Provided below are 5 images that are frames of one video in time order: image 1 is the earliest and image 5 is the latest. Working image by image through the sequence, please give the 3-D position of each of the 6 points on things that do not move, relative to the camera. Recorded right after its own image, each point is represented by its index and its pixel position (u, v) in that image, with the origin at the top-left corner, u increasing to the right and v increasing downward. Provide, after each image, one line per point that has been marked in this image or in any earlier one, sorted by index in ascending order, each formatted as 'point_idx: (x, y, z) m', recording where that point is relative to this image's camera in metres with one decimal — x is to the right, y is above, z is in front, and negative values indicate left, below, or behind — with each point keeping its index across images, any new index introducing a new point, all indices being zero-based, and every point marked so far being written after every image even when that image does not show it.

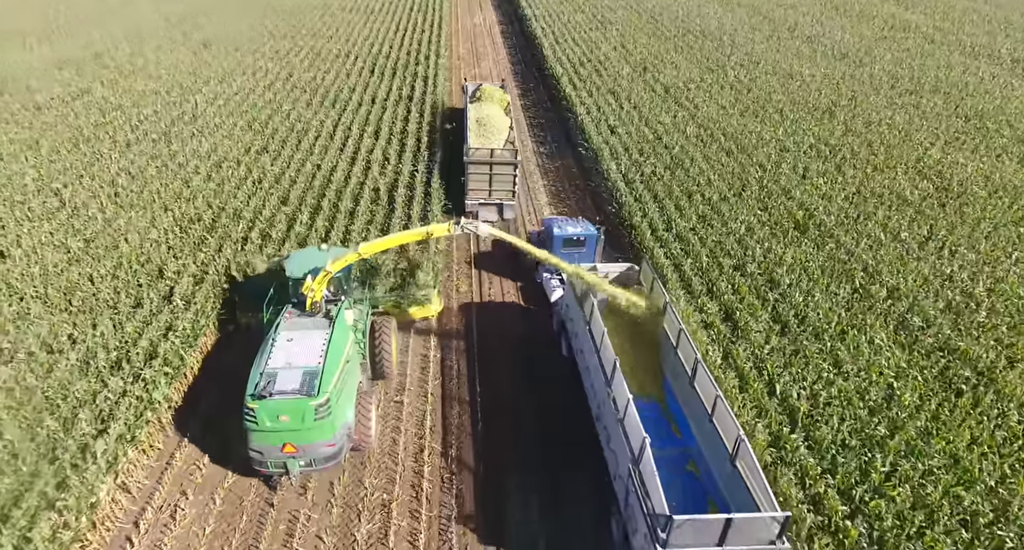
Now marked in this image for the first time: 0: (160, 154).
0: (-9.5, +3.2, +17.6) m
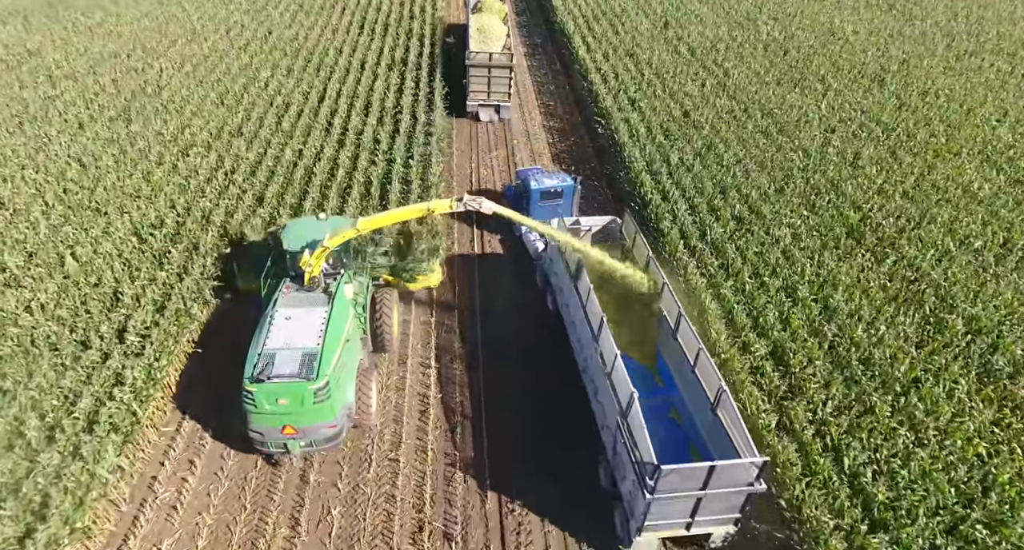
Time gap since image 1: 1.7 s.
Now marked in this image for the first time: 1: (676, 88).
0: (-9.3, +3.2, +15.5) m
1: (+4.6, +5.3, +18.6) m
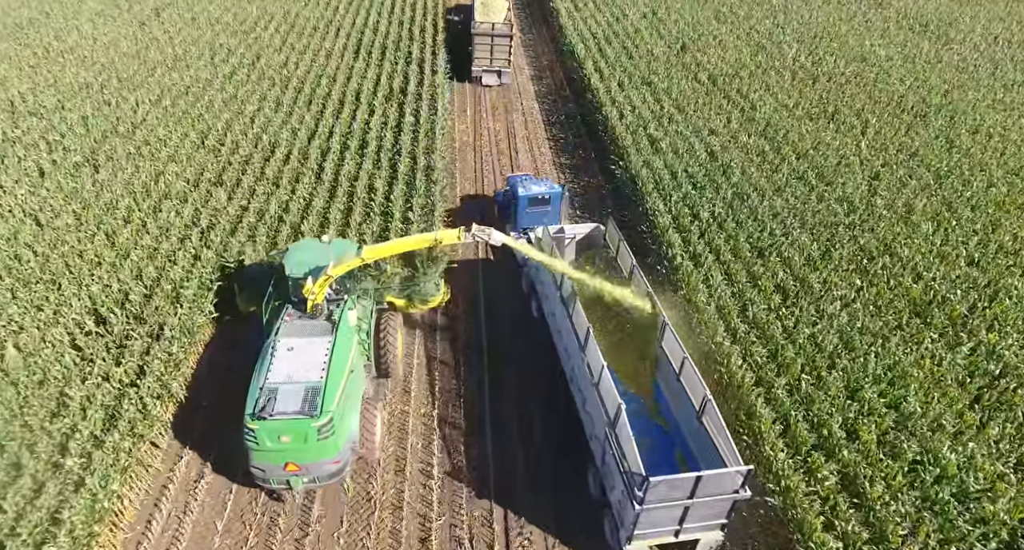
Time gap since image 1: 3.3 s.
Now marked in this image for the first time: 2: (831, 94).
0: (-9.1, +1.8, +13.8) m
1: (+4.8, +3.9, +17.0) m
2: (+8.9, +5.1, +18.3) m
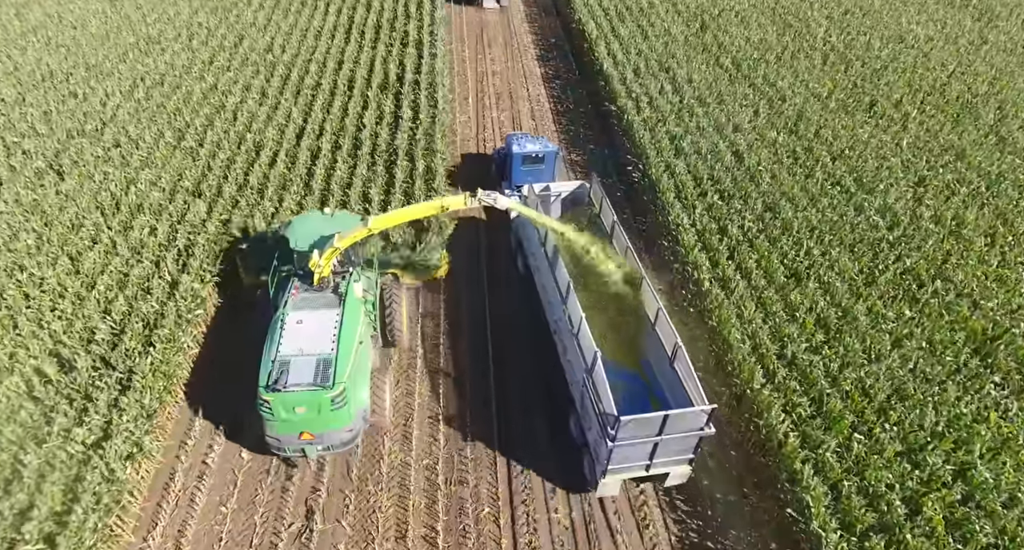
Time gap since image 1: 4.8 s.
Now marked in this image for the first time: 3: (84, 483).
0: (-8.9, +1.4, +12.6) m
1: (+5.0, +3.7, +15.5) m
2: (+9.0, +5.0, +16.7) m
3: (-5.4, -2.6, +8.3) m
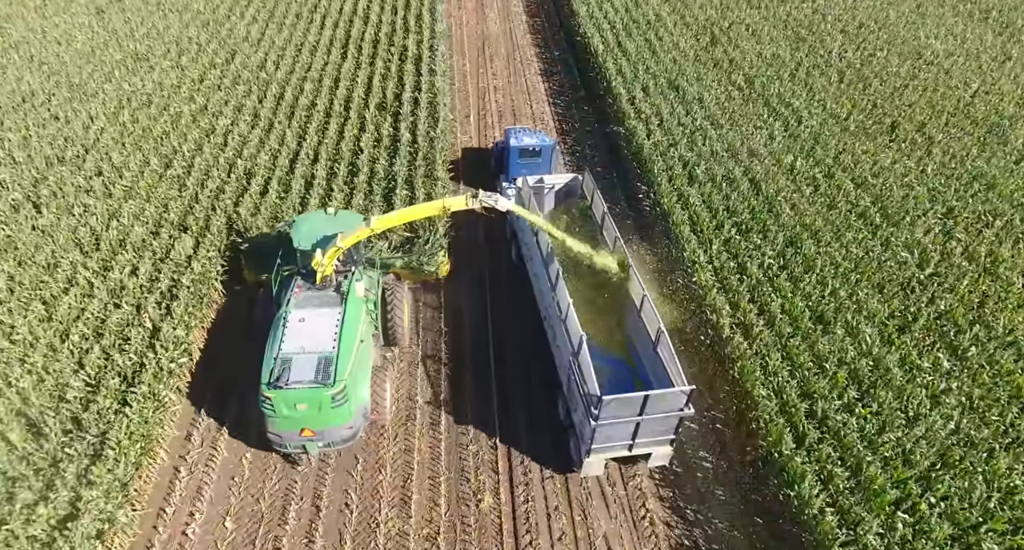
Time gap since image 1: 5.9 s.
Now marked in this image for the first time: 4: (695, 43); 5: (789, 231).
0: (-8.8, +0.6, +11.8) m
1: (+5.1, +3.0, +14.8) m
2: (+9.1, +4.2, +16.0) m
3: (-5.3, -3.3, +7.5) m
4: (+5.4, +6.8, +19.2) m
5: (+5.2, +0.8, +12.2) m
